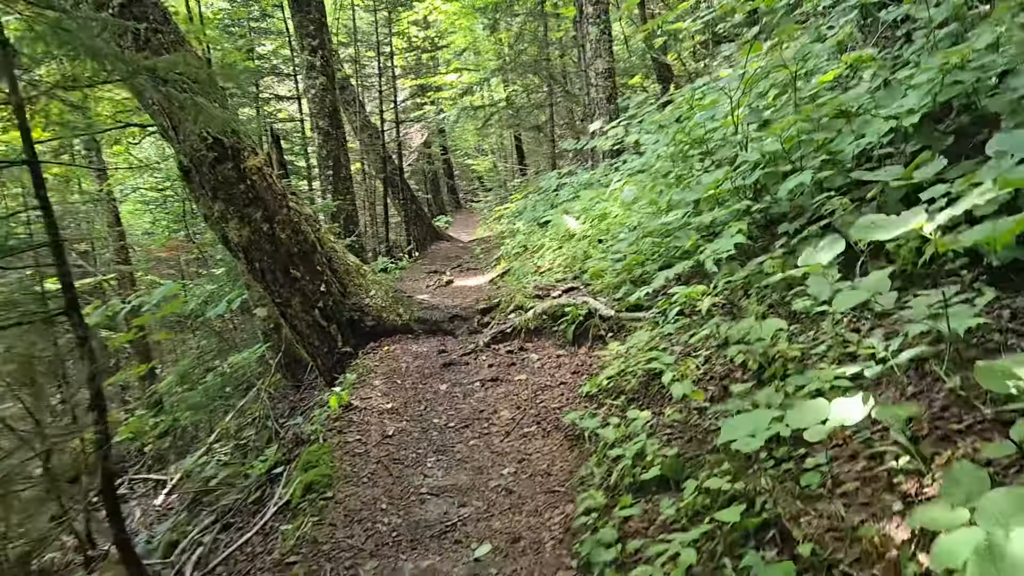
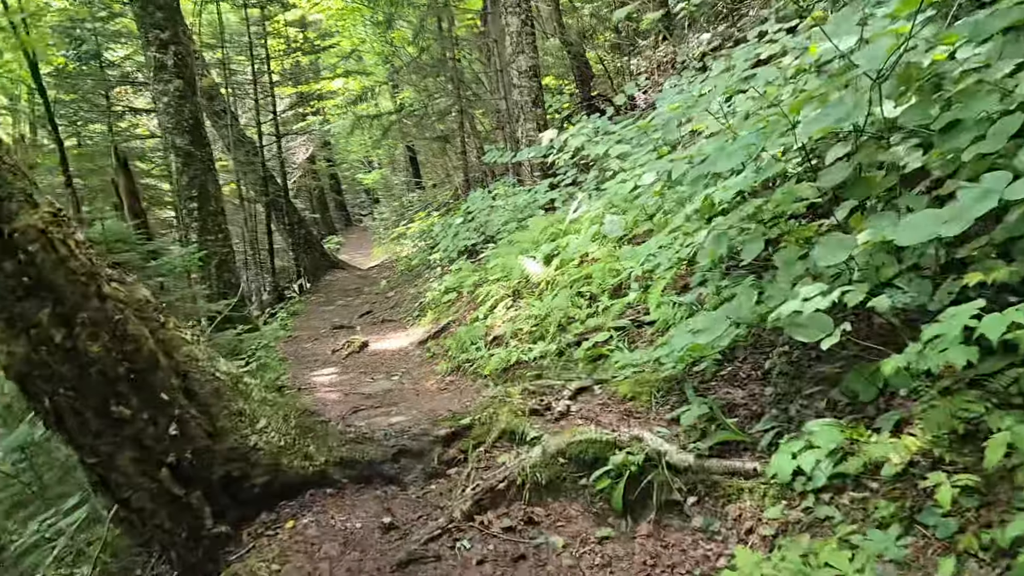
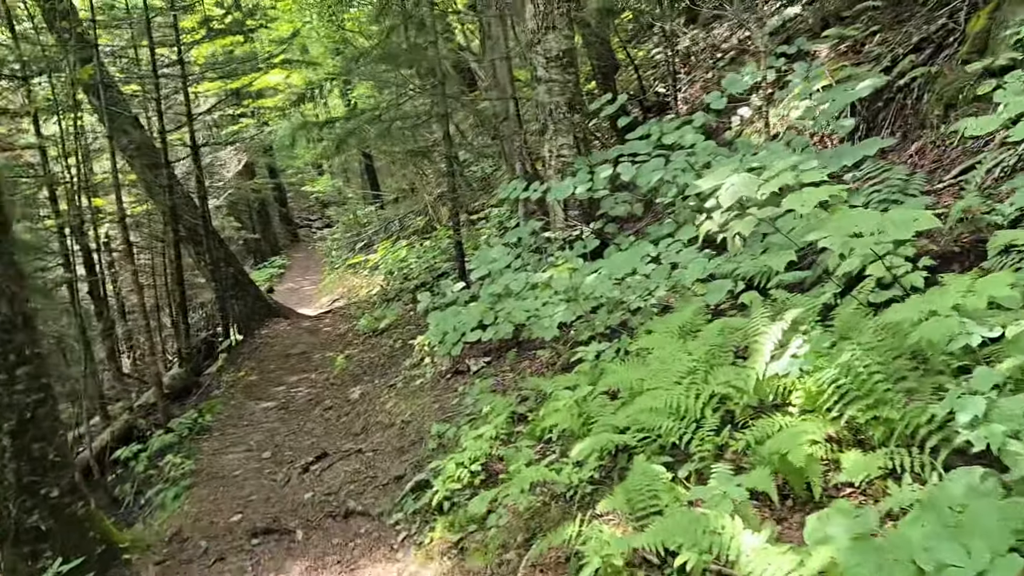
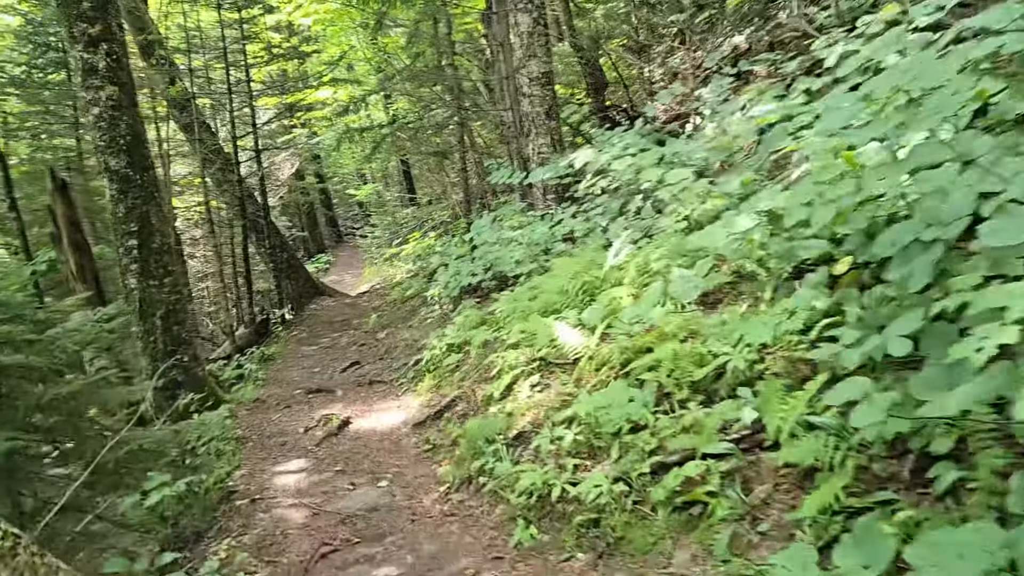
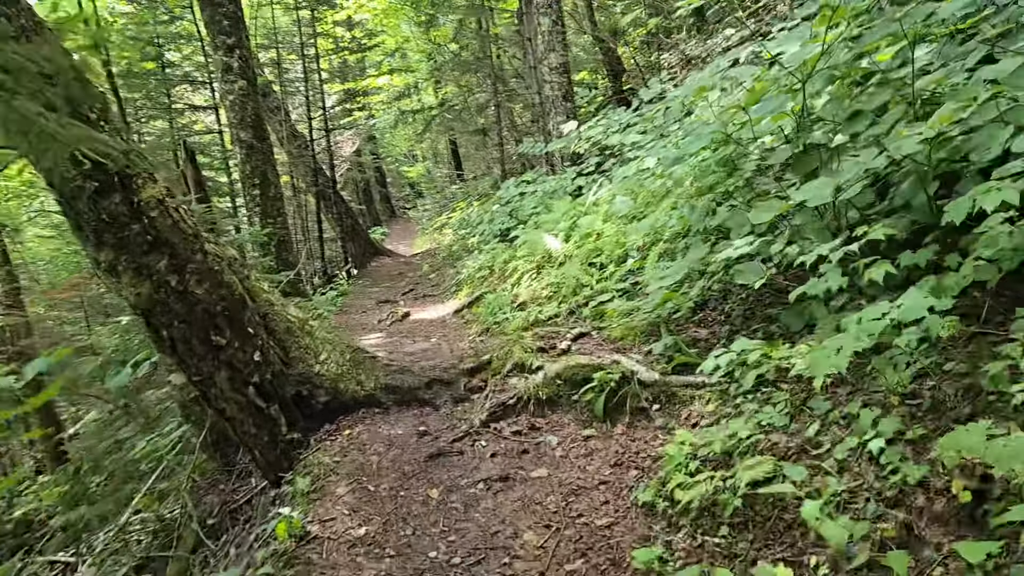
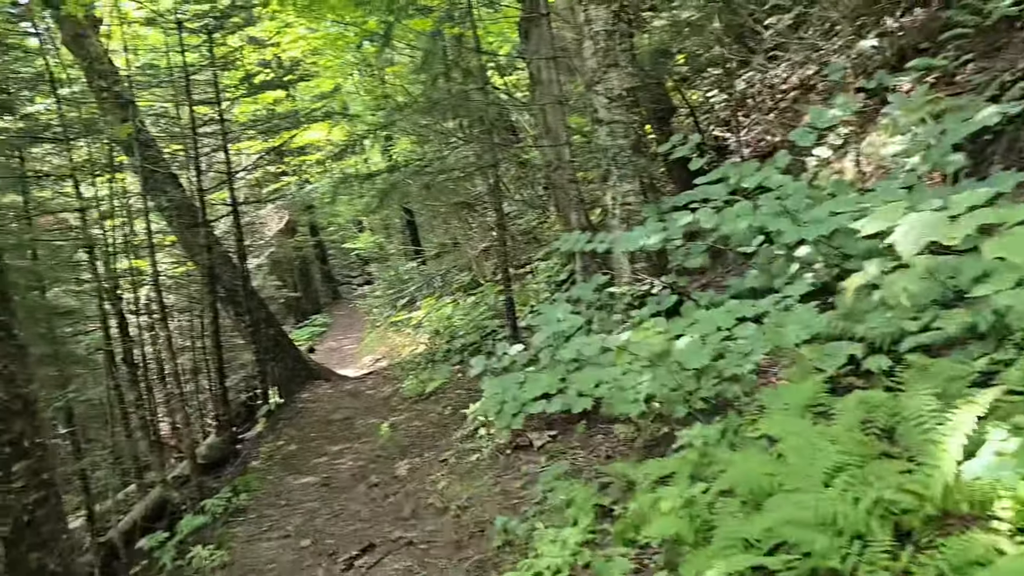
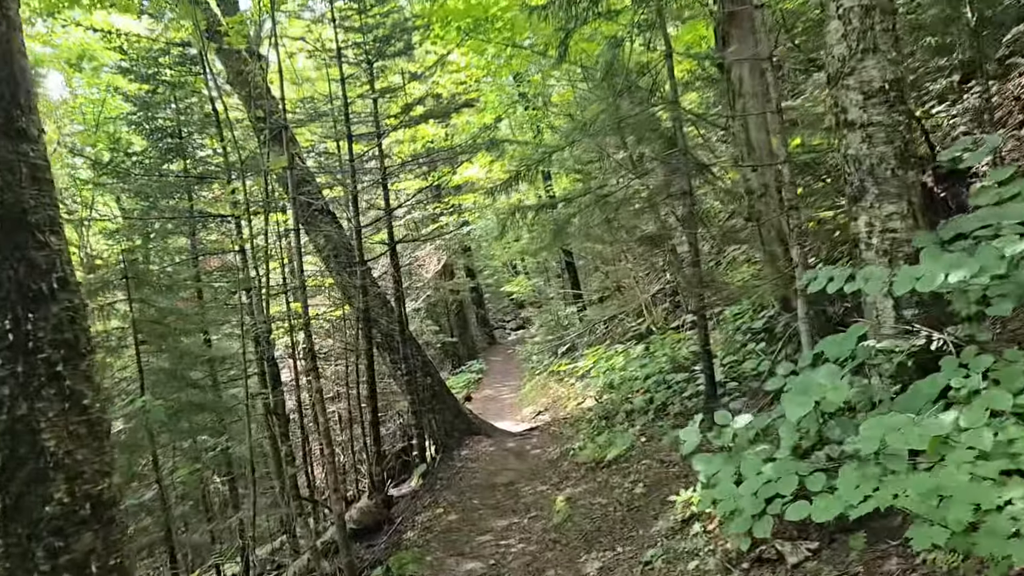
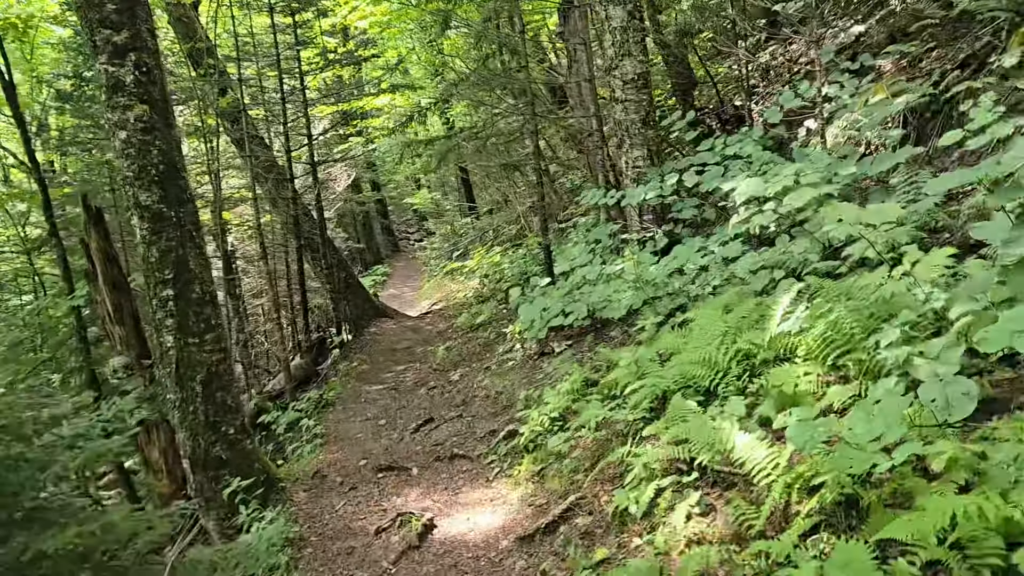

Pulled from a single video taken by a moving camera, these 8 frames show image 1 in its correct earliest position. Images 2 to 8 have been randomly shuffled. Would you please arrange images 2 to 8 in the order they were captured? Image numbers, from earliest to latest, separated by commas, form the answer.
5, 2, 4, 8, 3, 6, 7
